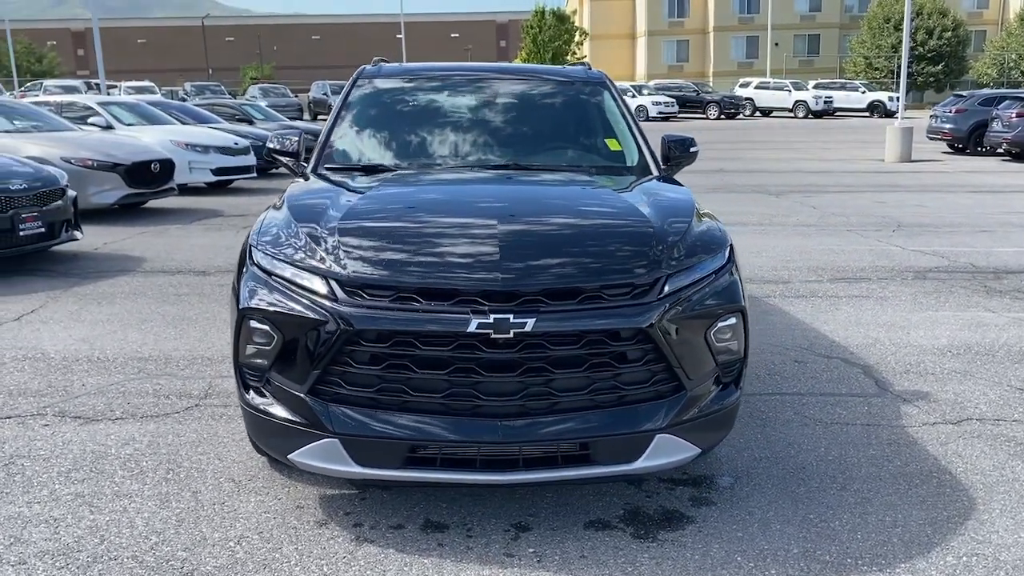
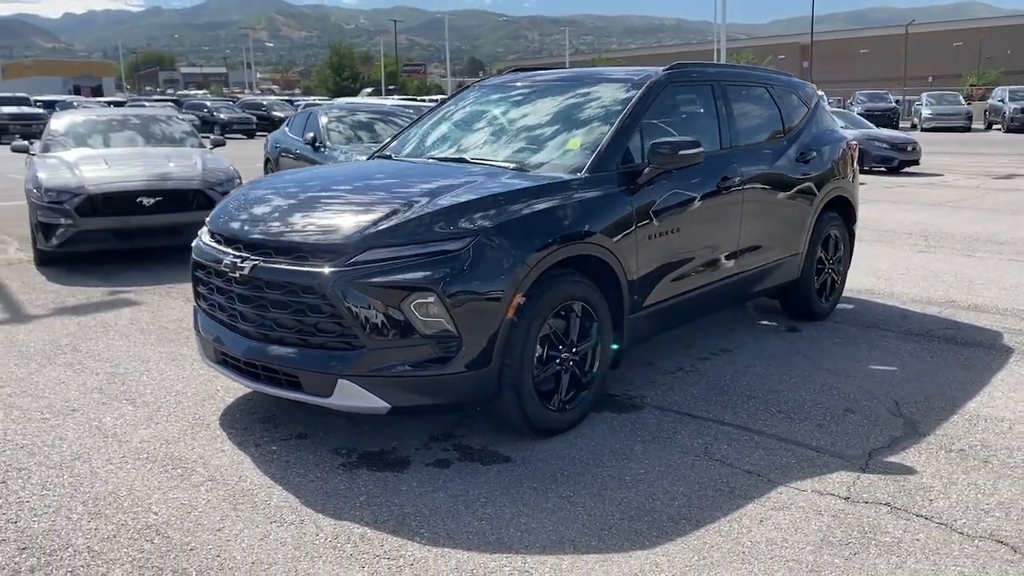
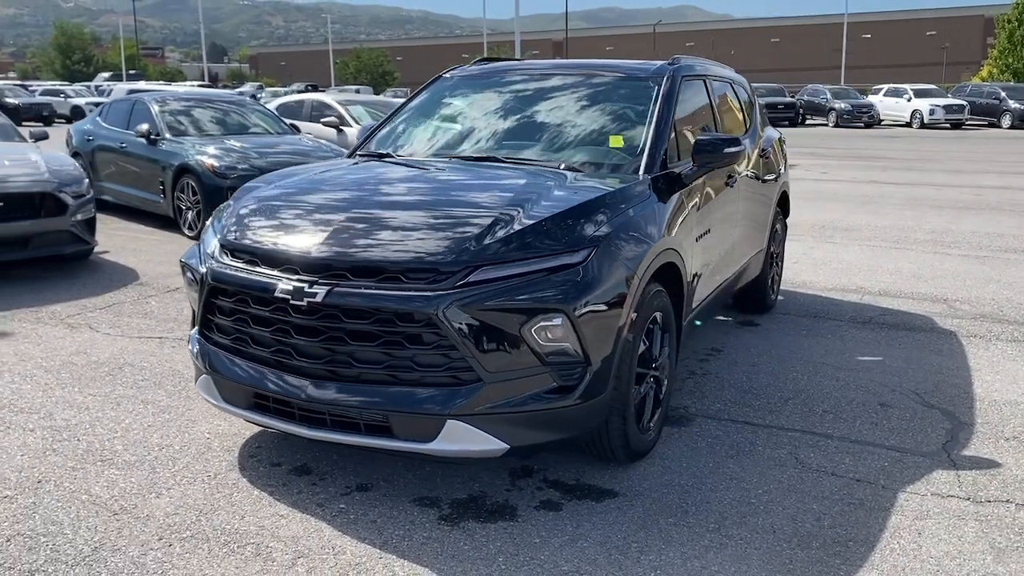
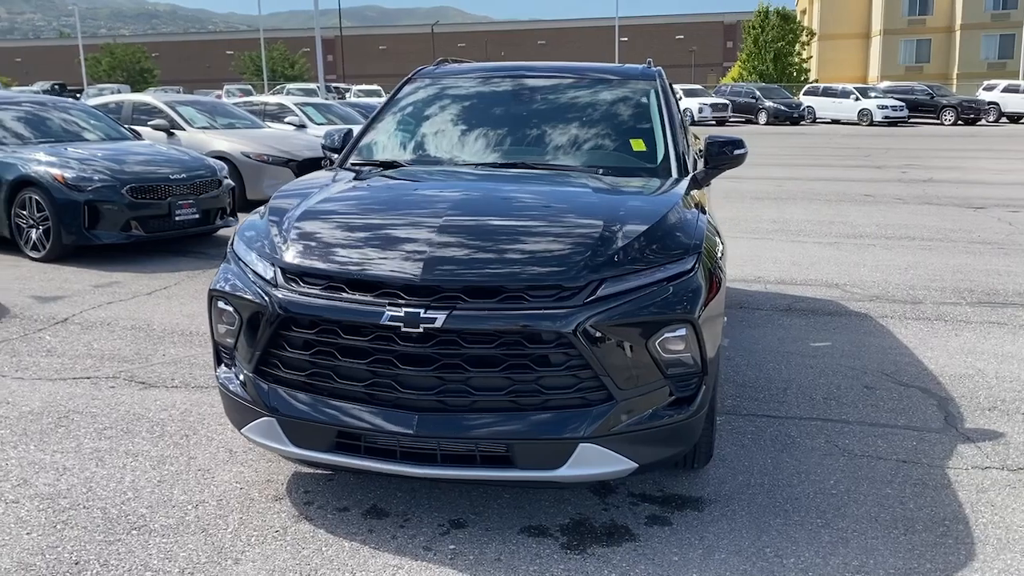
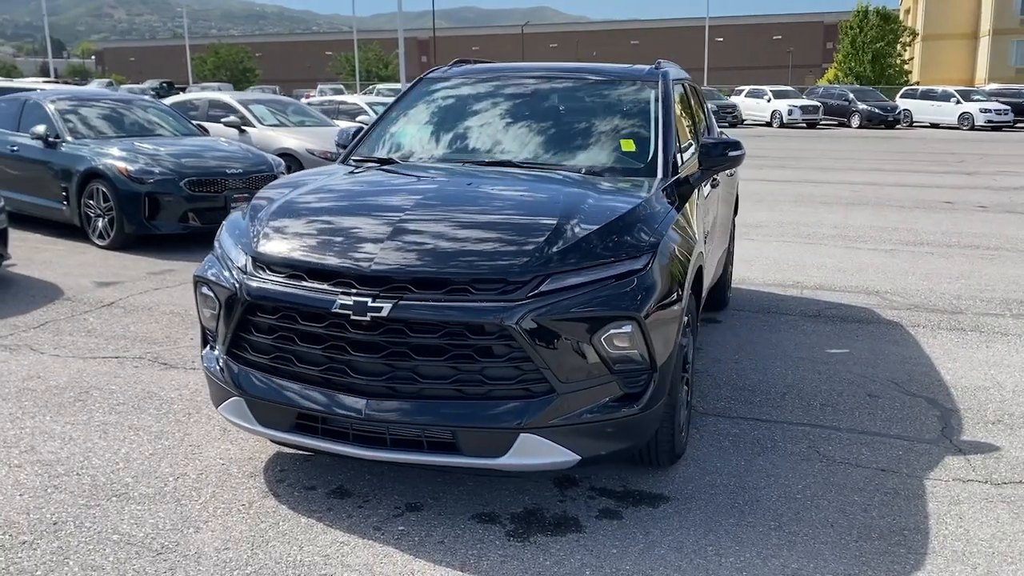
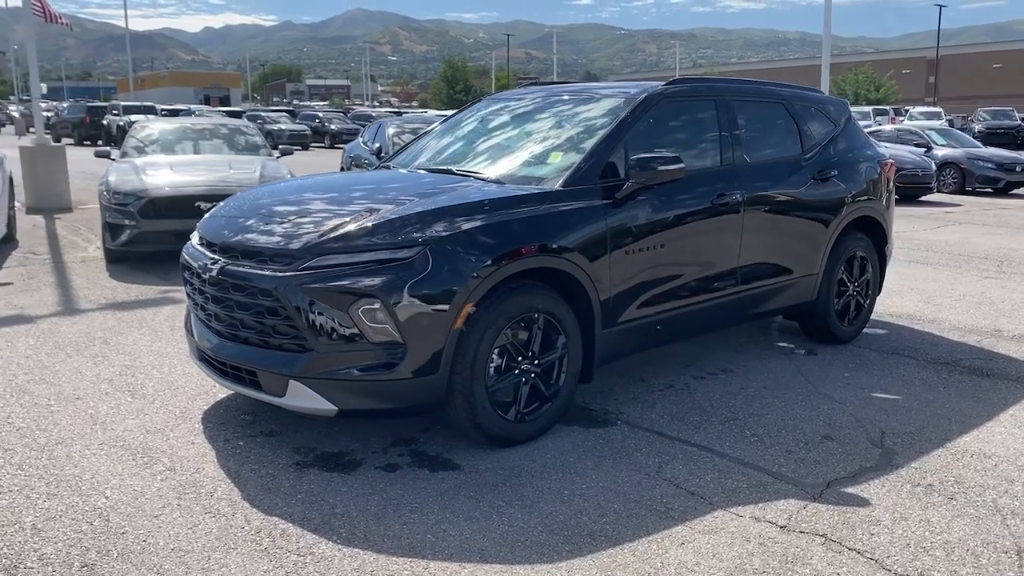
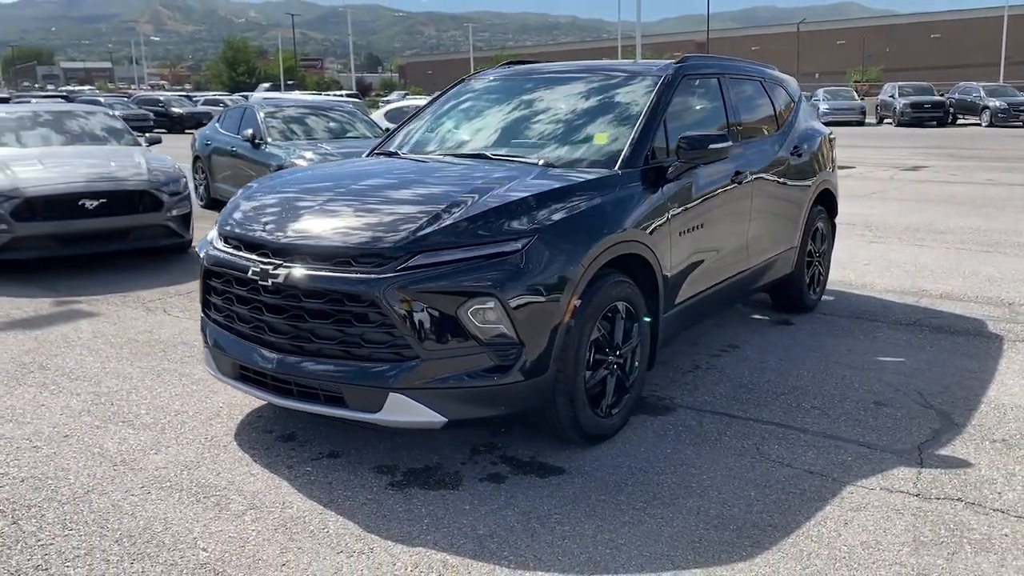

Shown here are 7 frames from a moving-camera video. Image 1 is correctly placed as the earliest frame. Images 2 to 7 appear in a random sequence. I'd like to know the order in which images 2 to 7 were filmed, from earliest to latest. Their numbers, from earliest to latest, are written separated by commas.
4, 5, 3, 7, 2, 6
